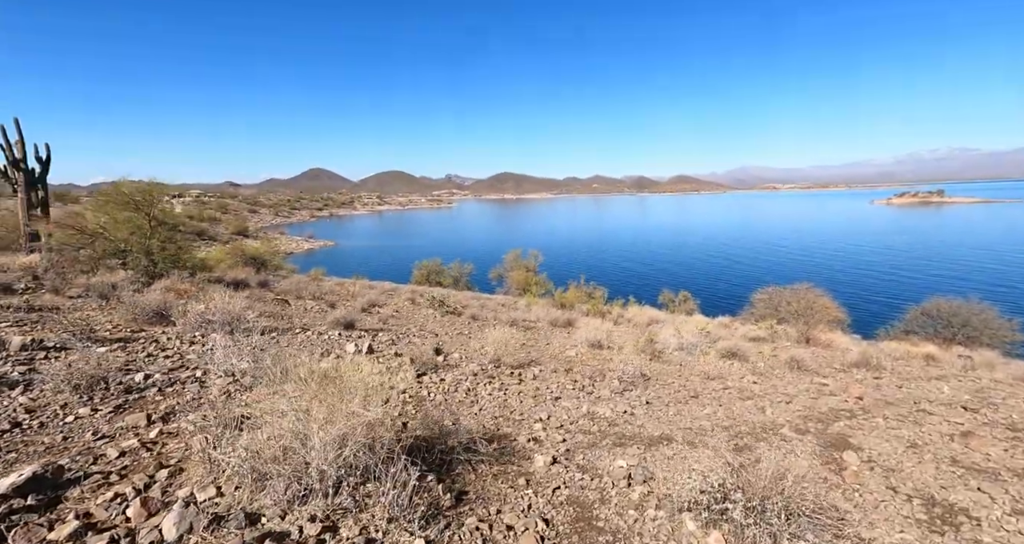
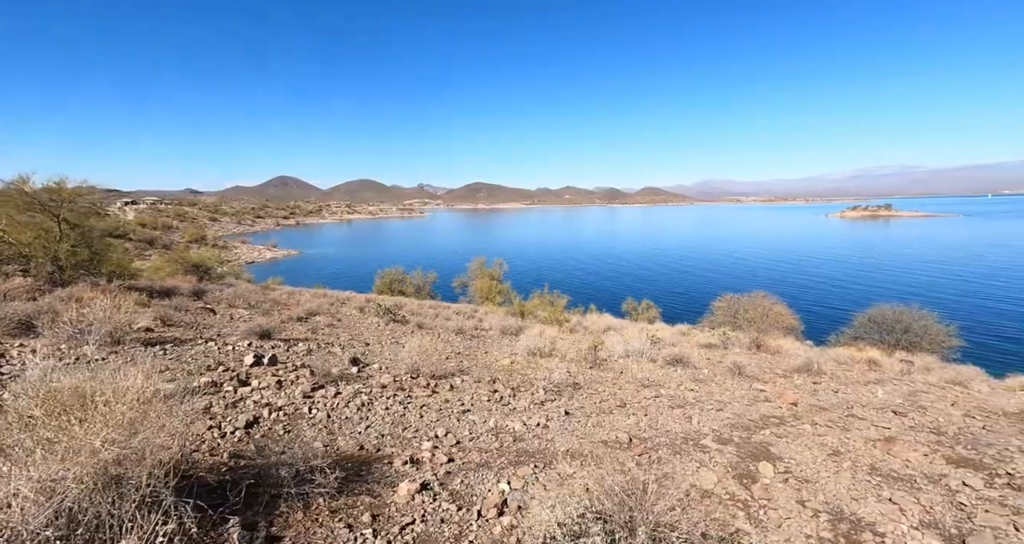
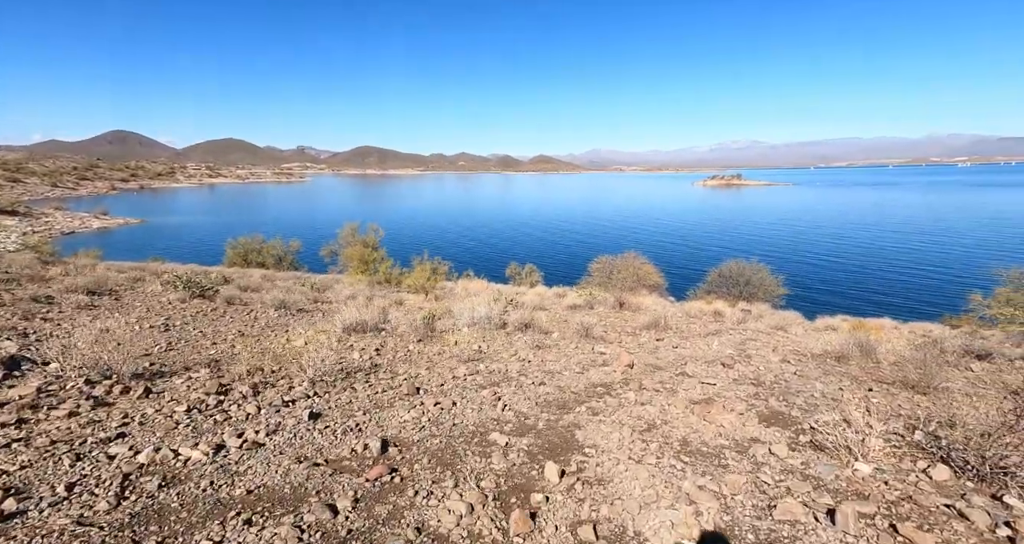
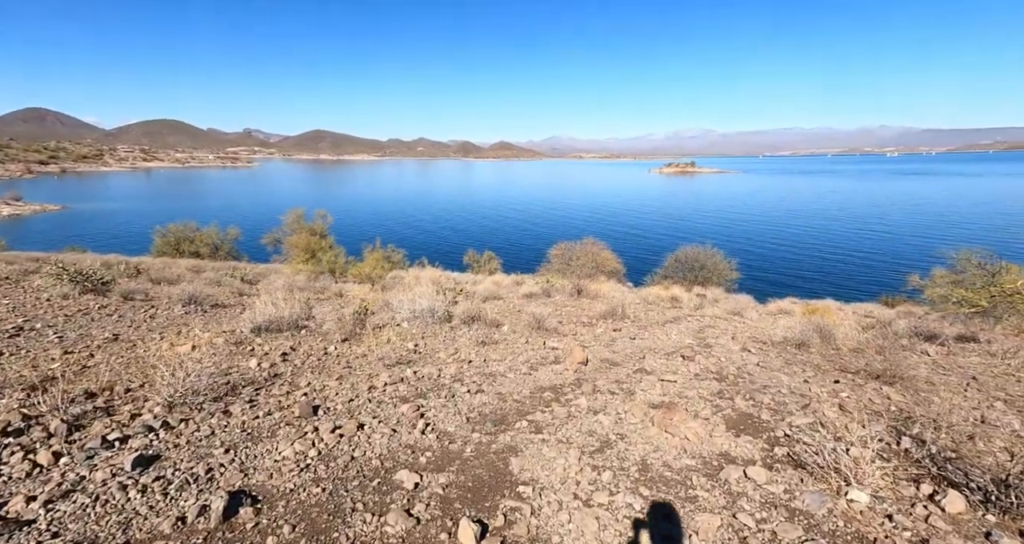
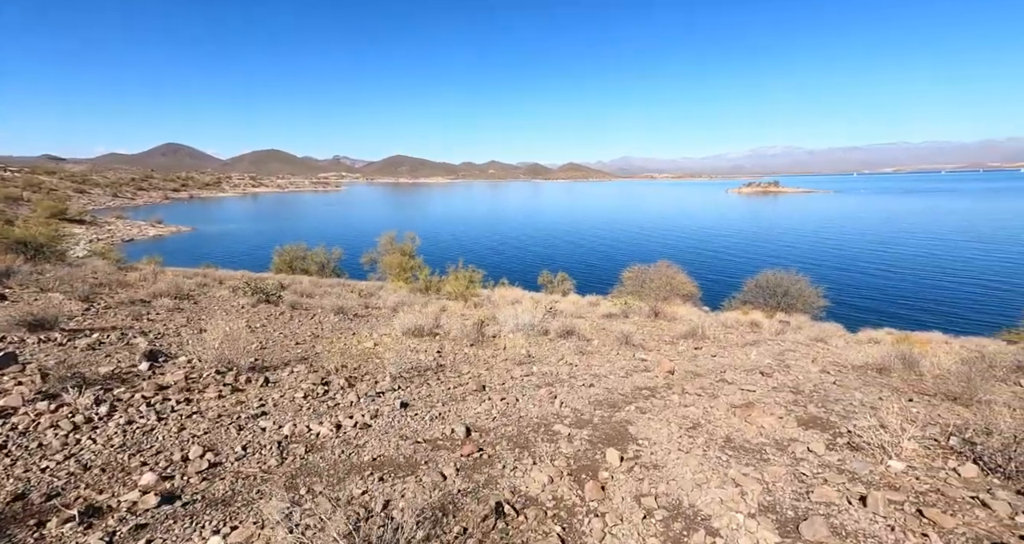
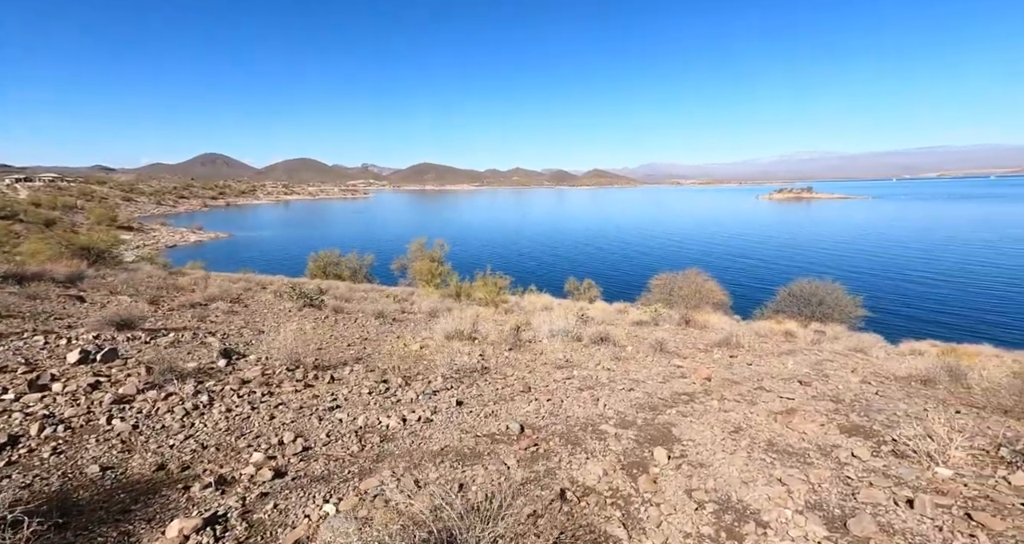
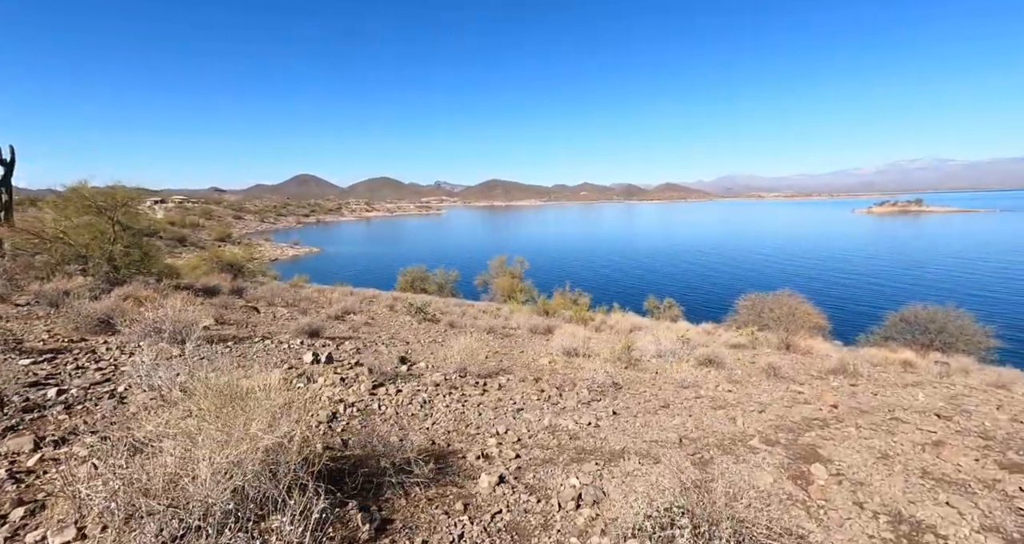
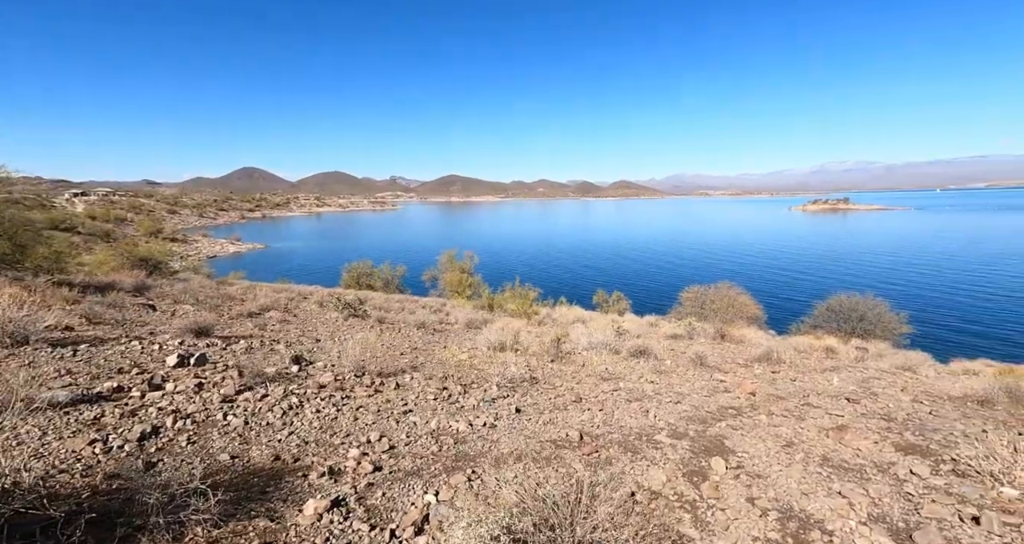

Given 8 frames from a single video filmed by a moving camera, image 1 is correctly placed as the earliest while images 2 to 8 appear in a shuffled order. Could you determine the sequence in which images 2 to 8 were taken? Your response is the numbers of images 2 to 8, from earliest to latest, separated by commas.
7, 2, 8, 6, 5, 3, 4
